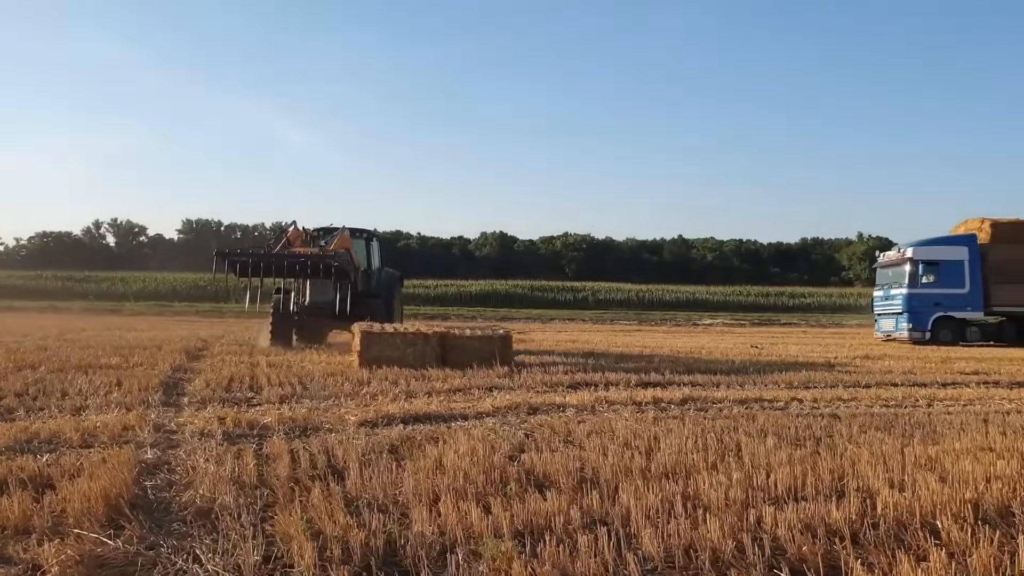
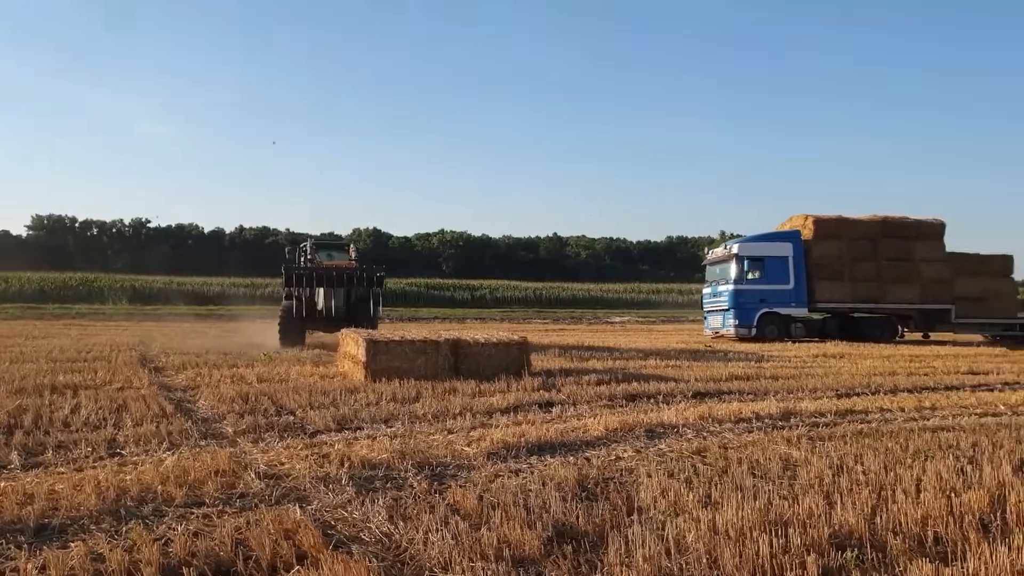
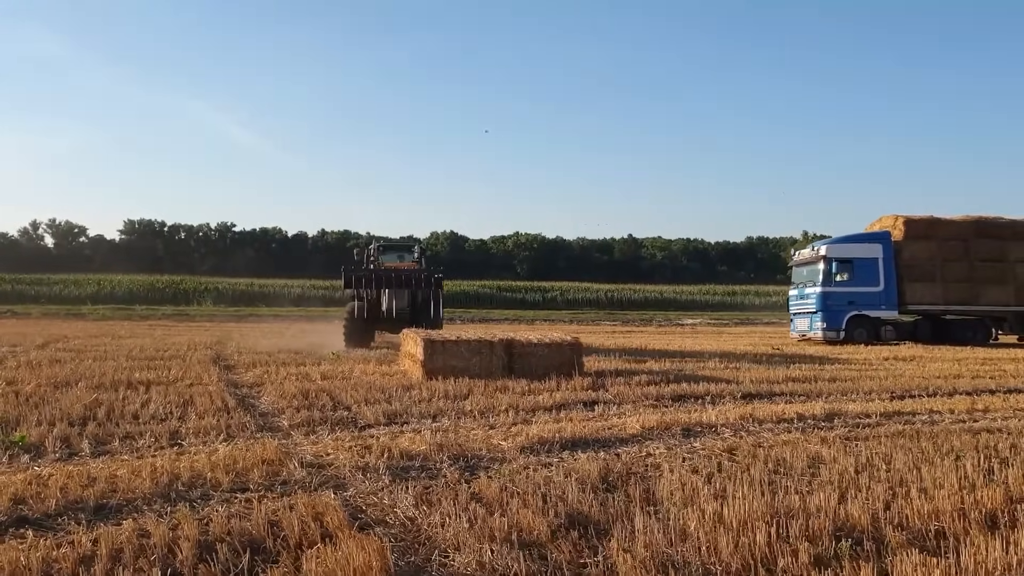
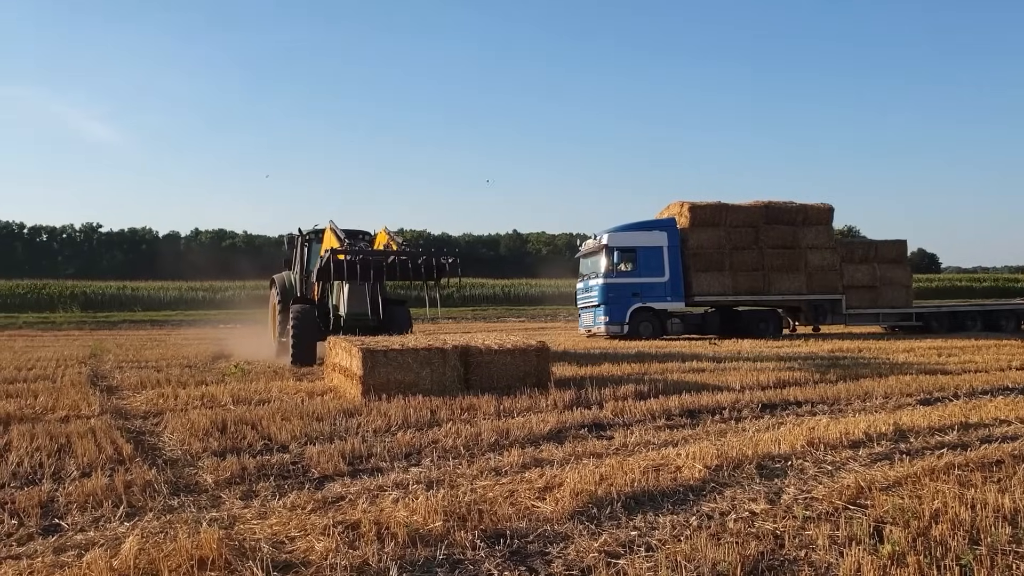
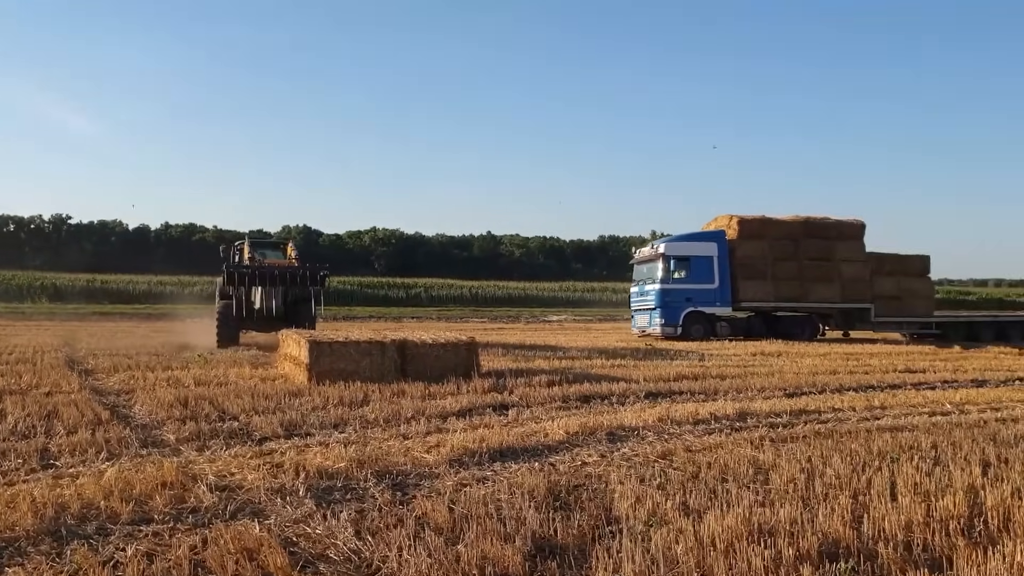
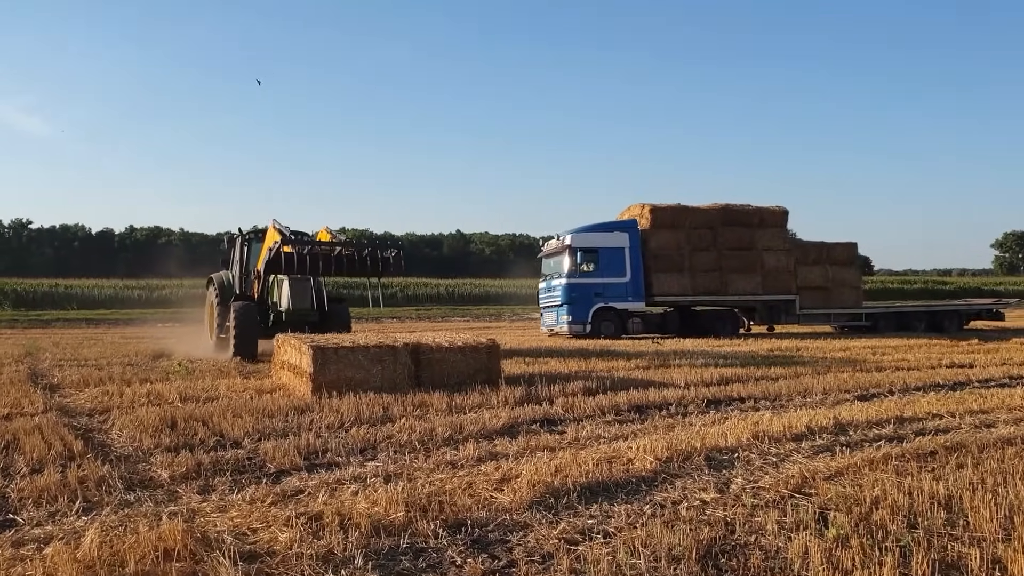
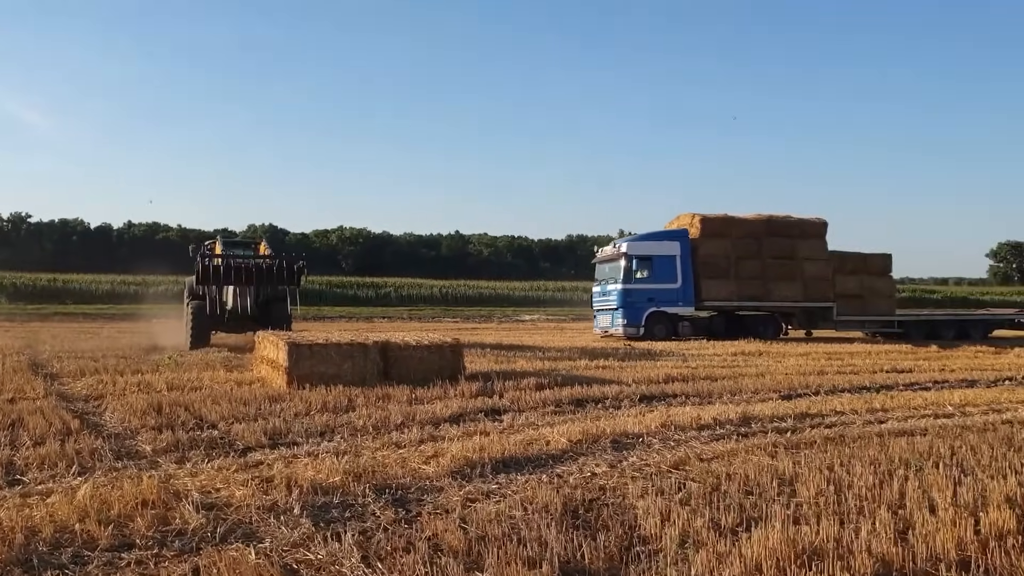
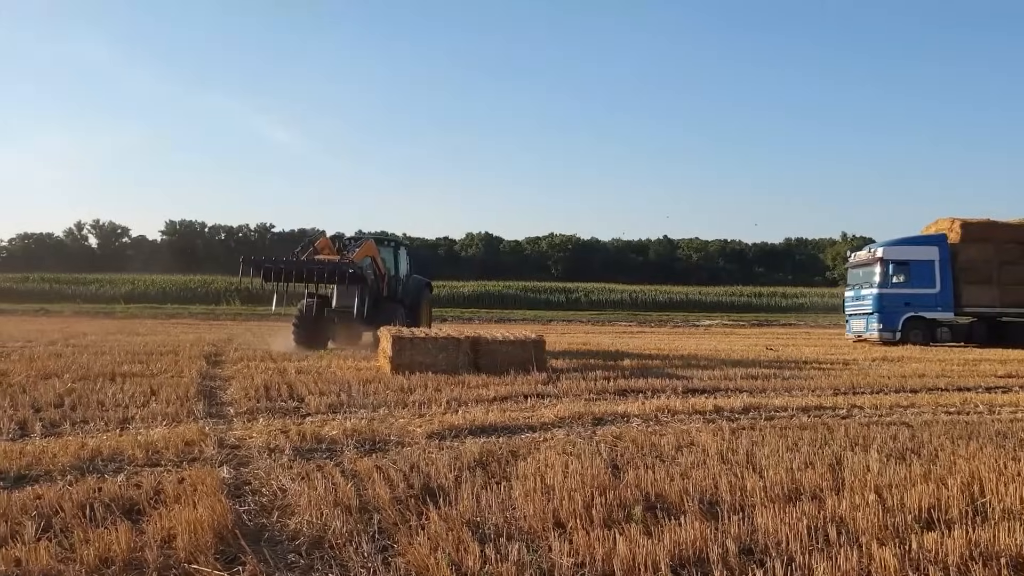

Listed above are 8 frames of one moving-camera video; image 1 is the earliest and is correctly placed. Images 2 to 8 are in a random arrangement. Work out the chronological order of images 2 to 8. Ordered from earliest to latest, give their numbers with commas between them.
8, 3, 2, 5, 7, 6, 4
